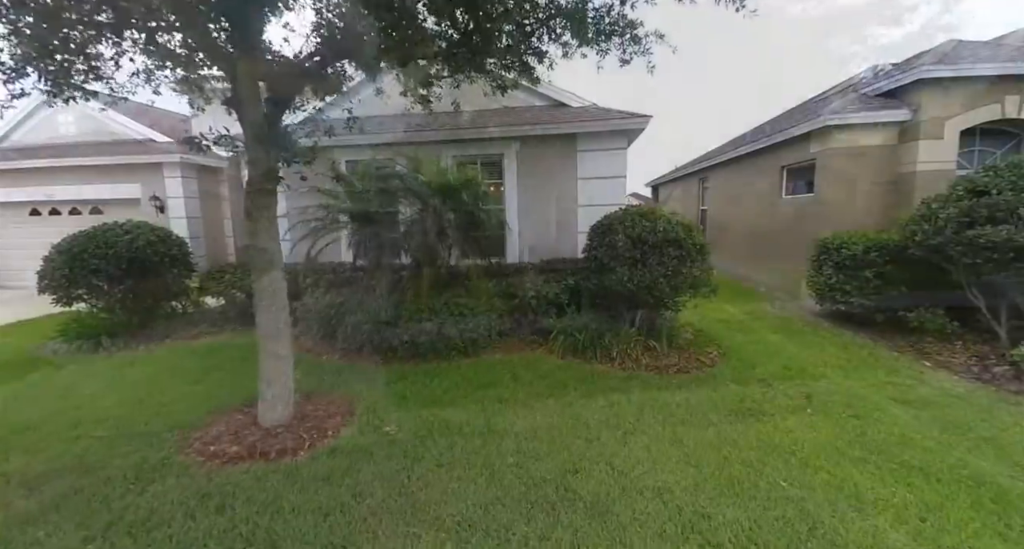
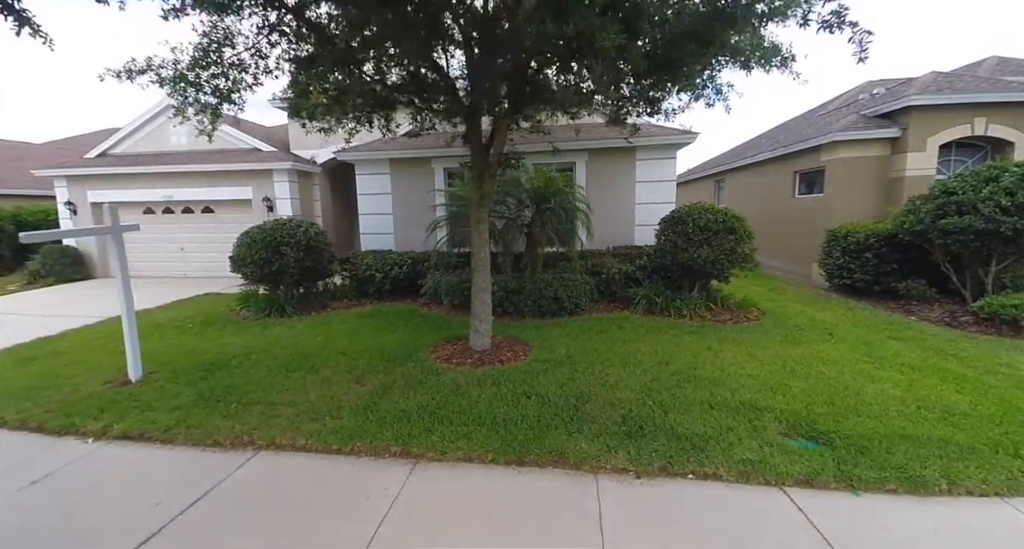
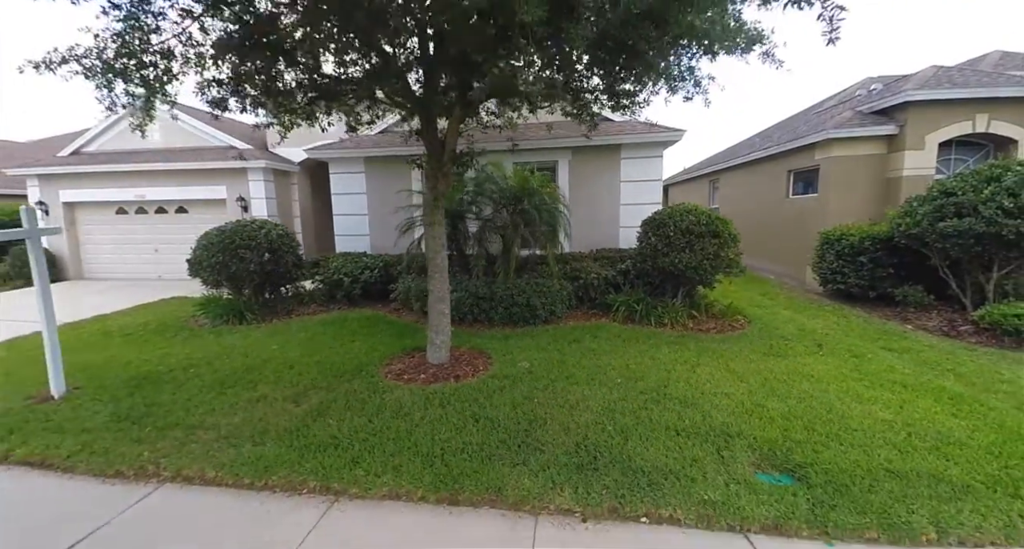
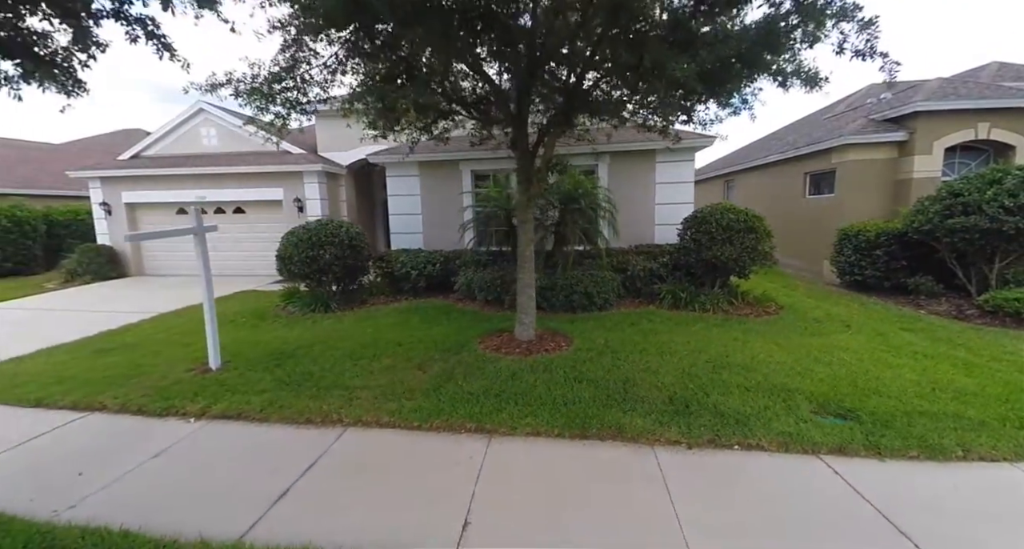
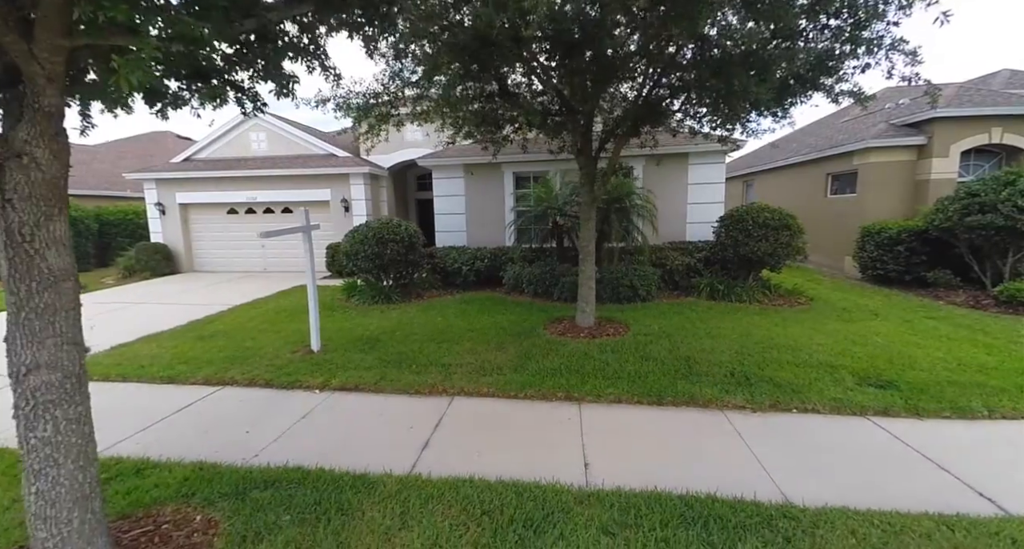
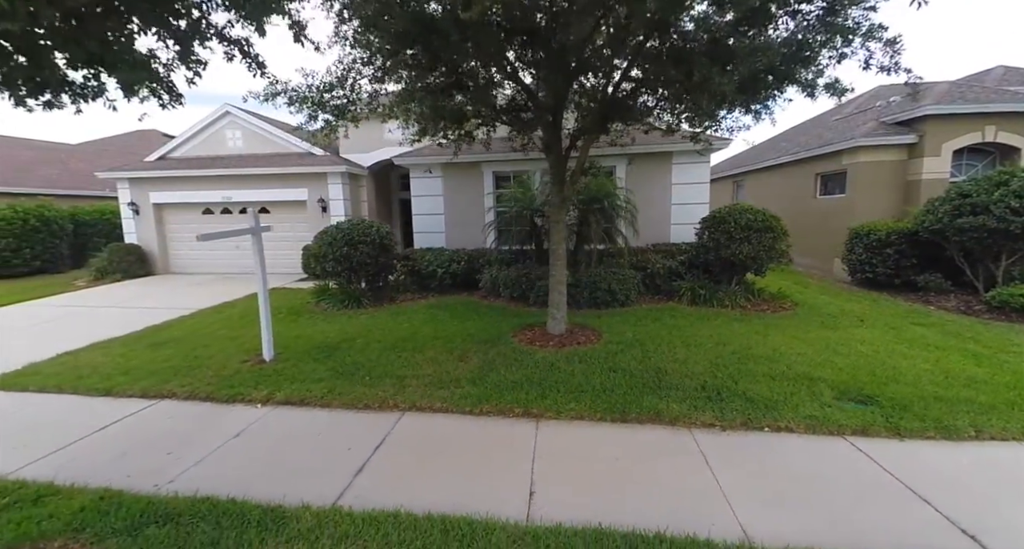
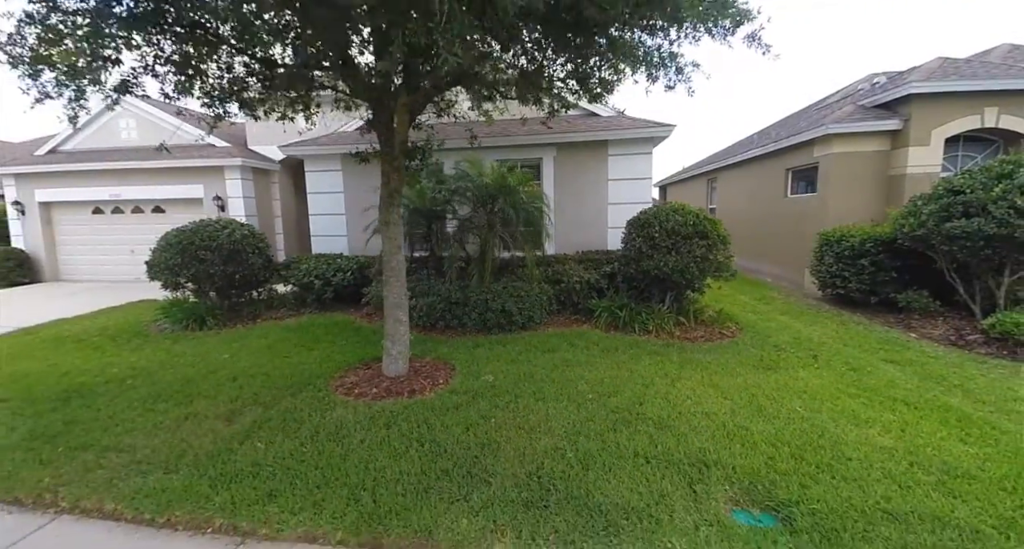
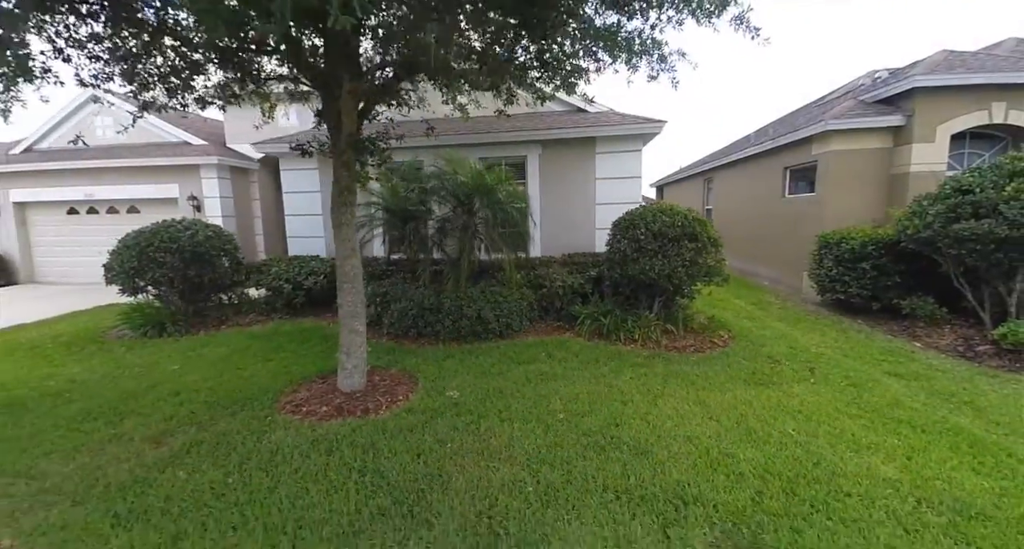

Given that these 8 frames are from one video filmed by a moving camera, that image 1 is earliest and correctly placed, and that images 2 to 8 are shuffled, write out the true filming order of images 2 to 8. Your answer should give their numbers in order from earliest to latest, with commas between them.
8, 7, 3, 2, 4, 6, 5
